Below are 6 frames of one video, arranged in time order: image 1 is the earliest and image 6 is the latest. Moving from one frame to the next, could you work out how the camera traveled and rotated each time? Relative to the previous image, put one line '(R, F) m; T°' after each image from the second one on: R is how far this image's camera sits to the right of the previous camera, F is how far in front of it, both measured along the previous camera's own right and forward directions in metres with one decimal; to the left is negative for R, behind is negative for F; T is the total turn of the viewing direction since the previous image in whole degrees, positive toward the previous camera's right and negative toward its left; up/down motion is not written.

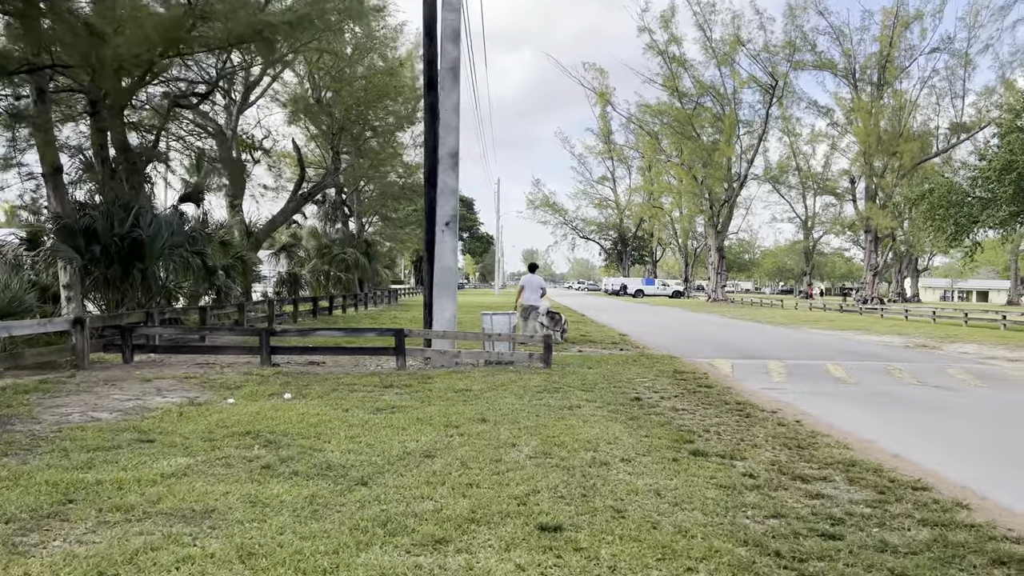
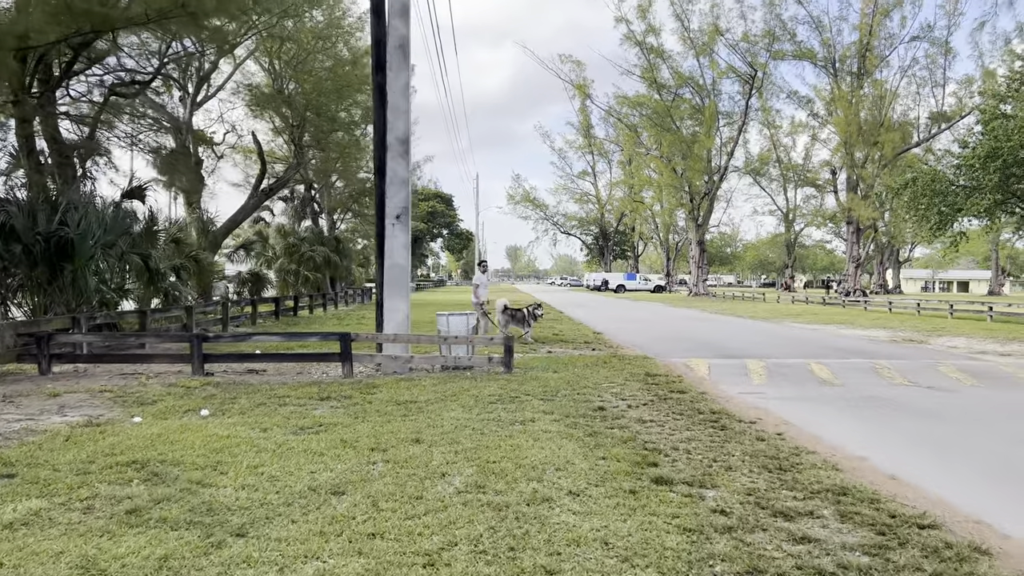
(+0.3, +0.8) m; +1°
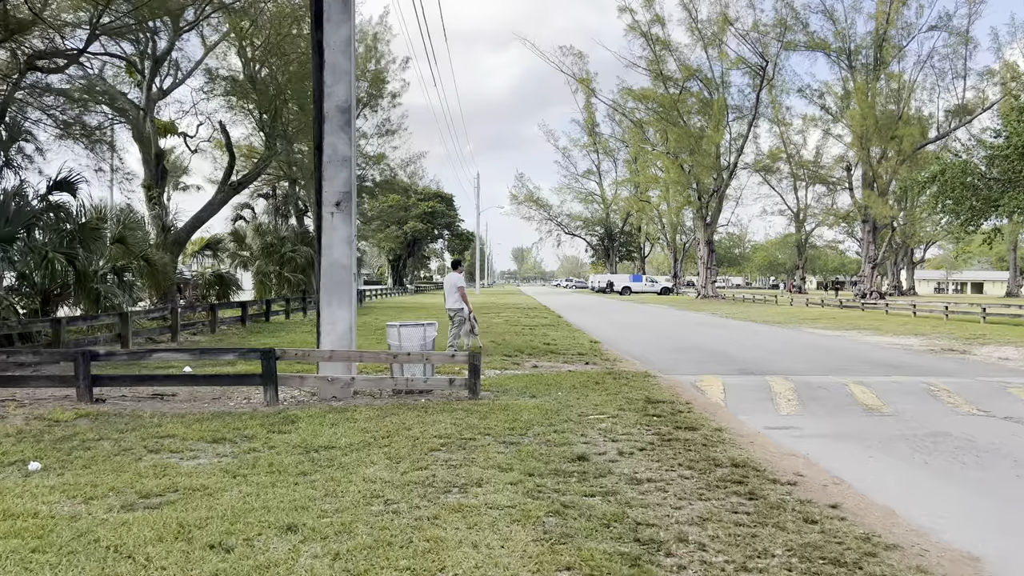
(+0.3, +1.7) m; -1°
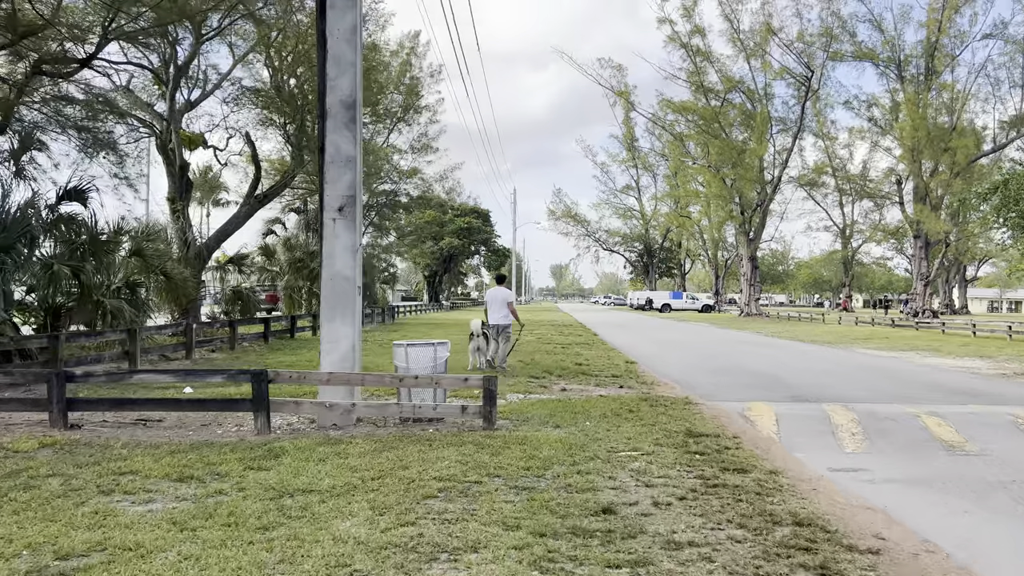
(+0.1, +0.8) m; -3°
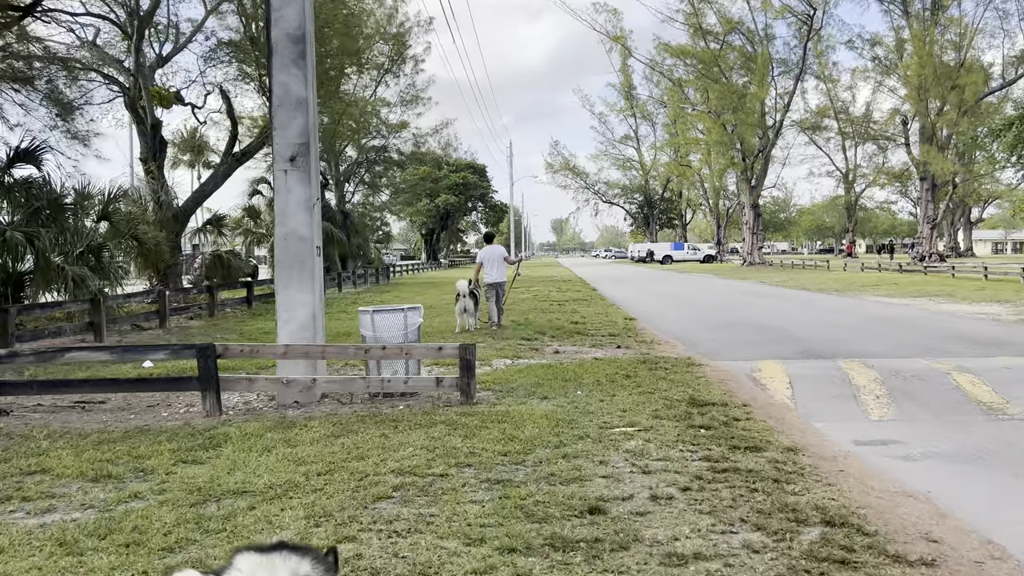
(+0.2, +0.7) m; 0°
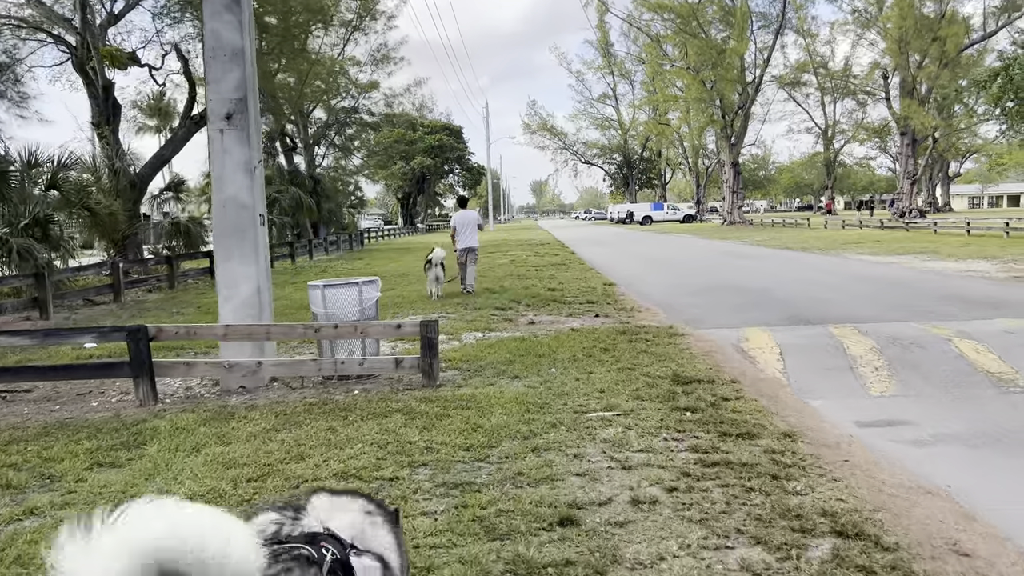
(+0.1, +0.5) m; +1°
